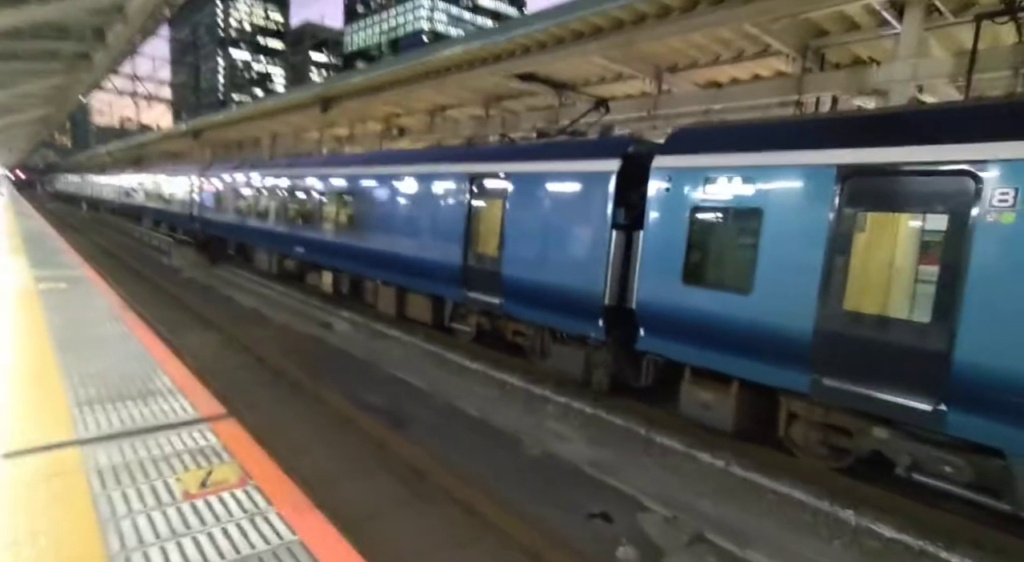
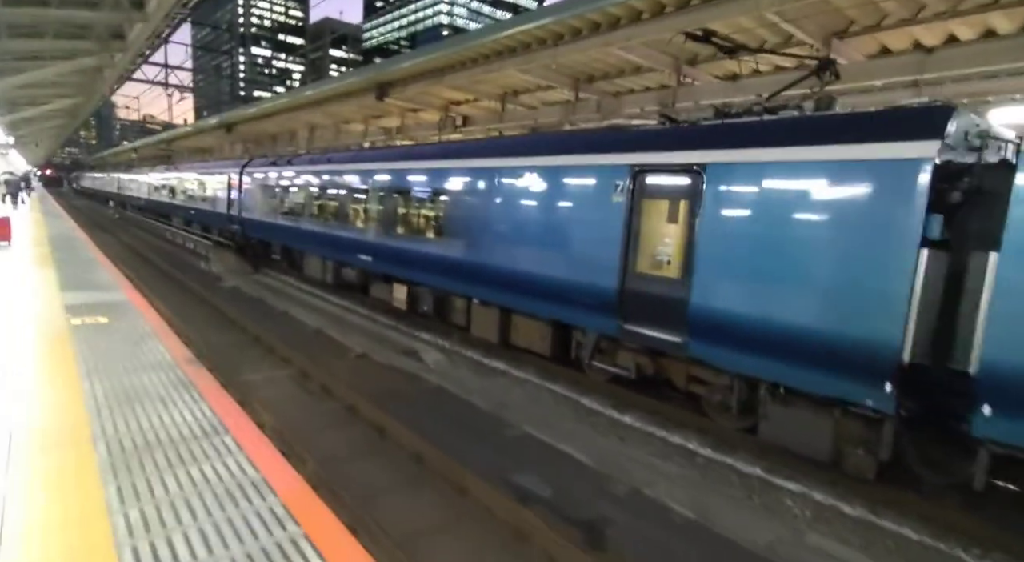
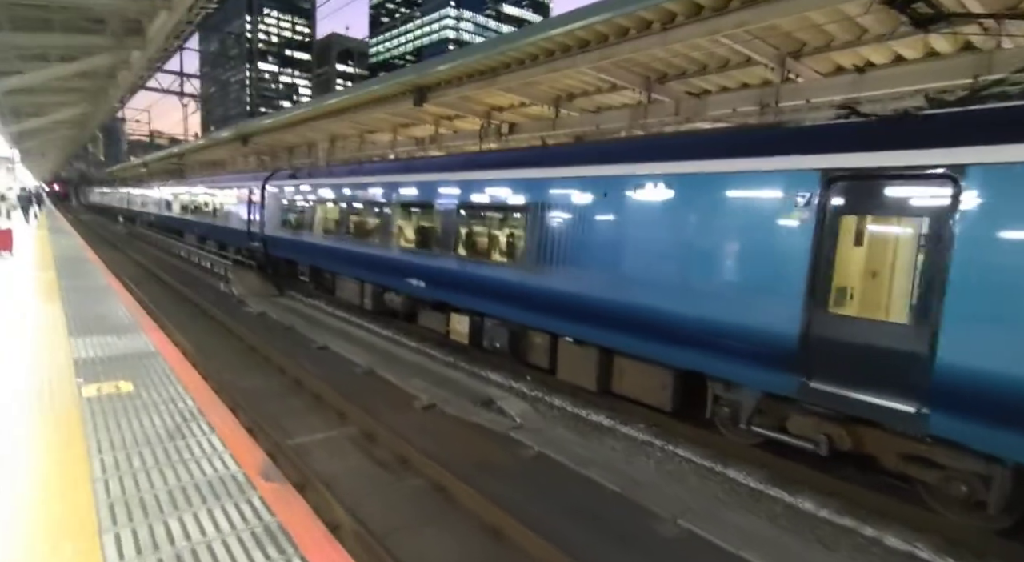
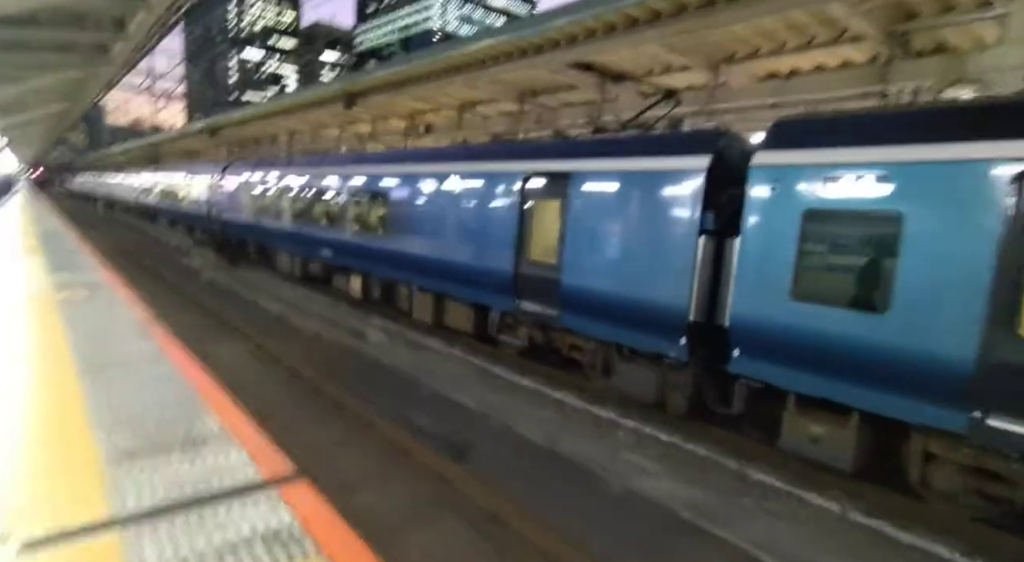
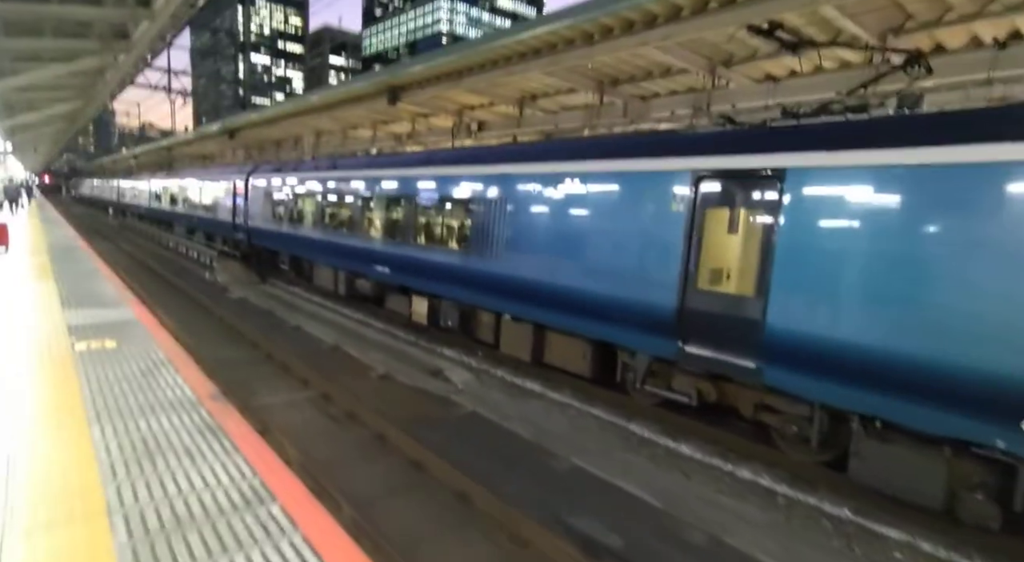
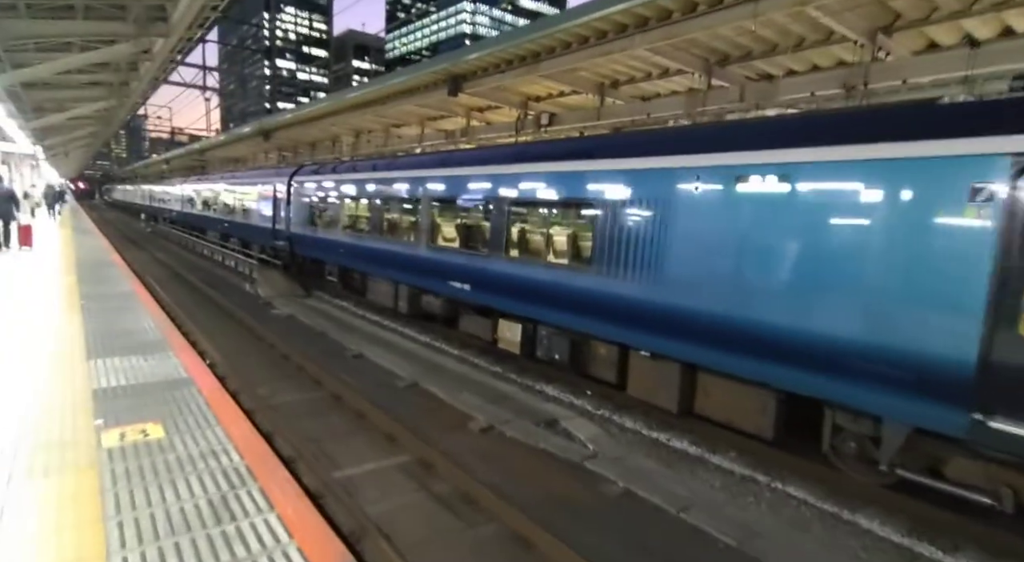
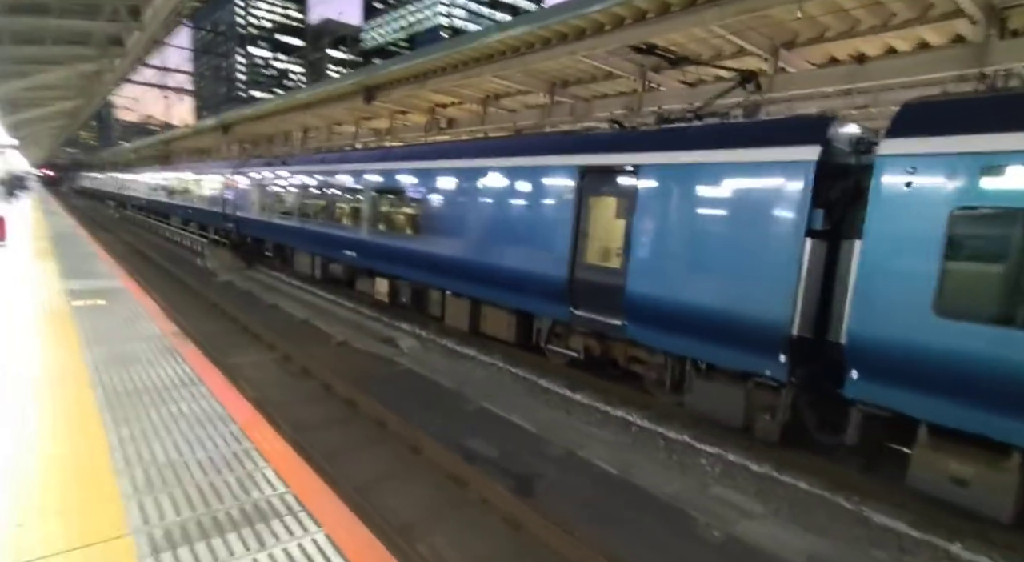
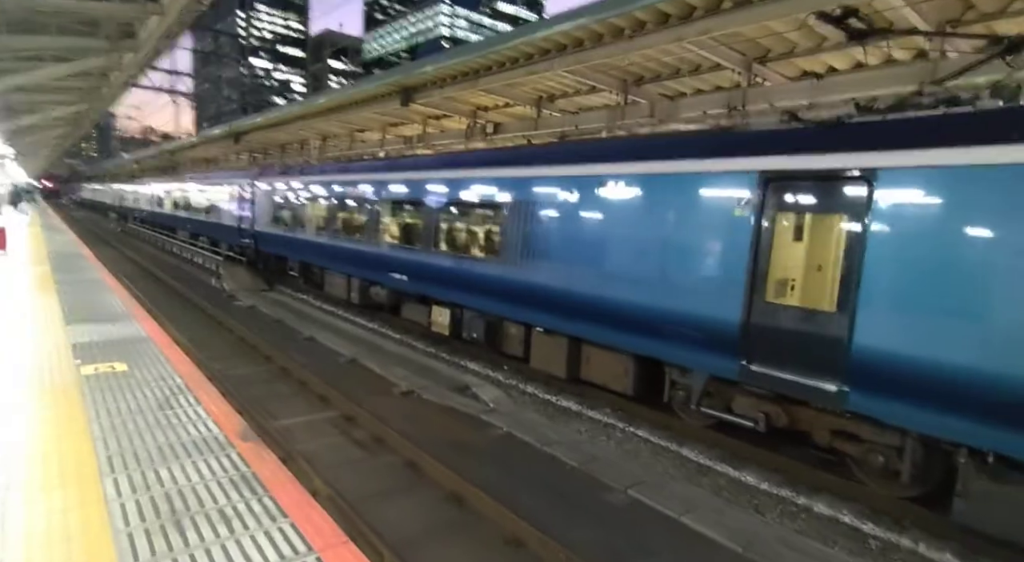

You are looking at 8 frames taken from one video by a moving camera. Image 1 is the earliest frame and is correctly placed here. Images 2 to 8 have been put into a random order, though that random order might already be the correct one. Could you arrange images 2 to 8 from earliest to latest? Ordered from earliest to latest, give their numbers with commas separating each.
4, 7, 2, 5, 8, 3, 6
